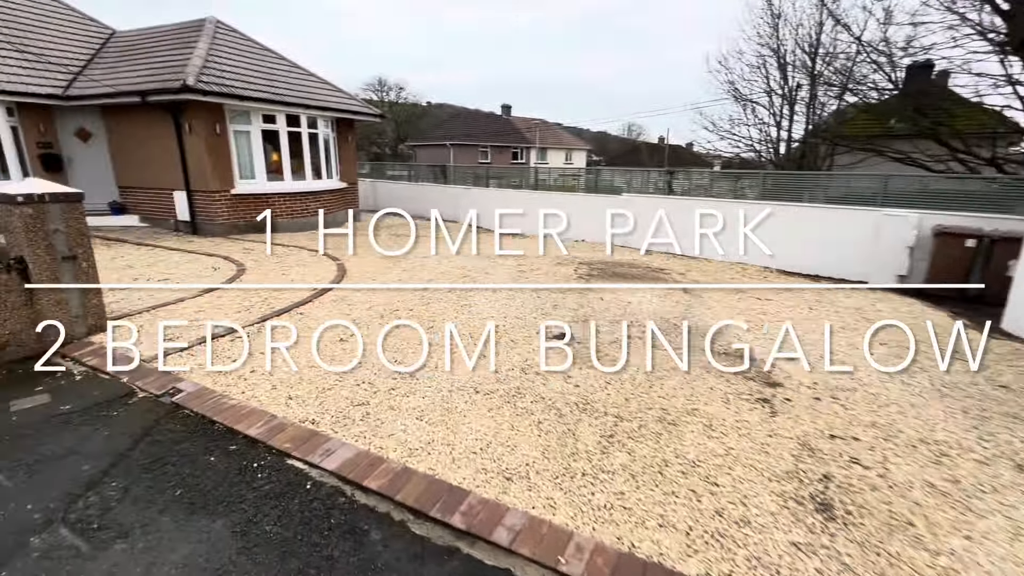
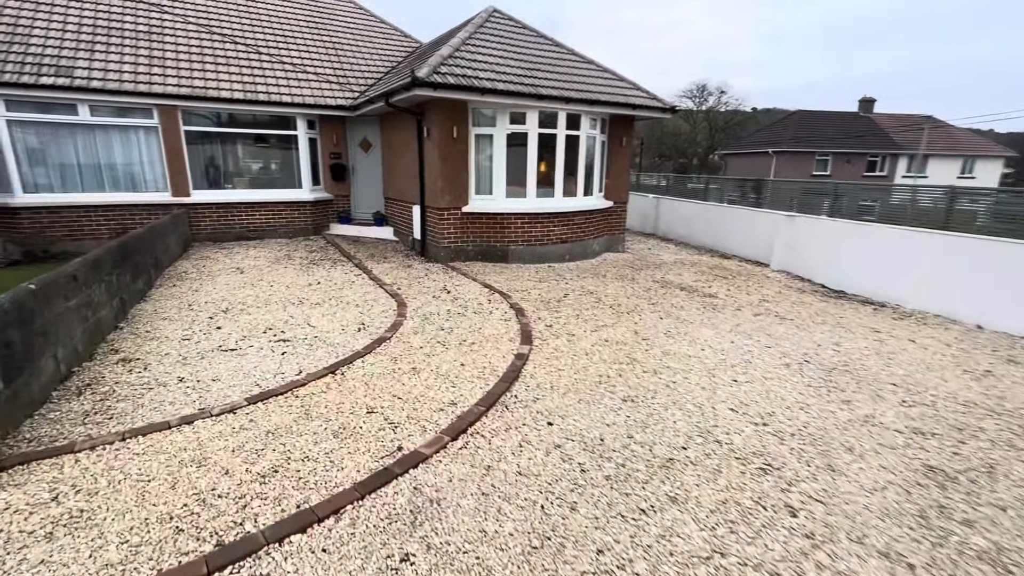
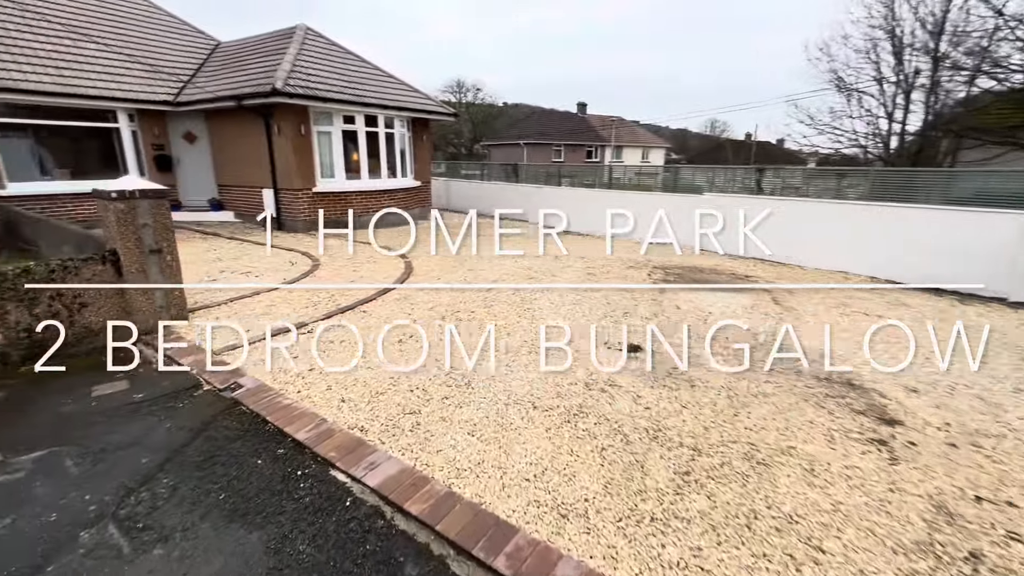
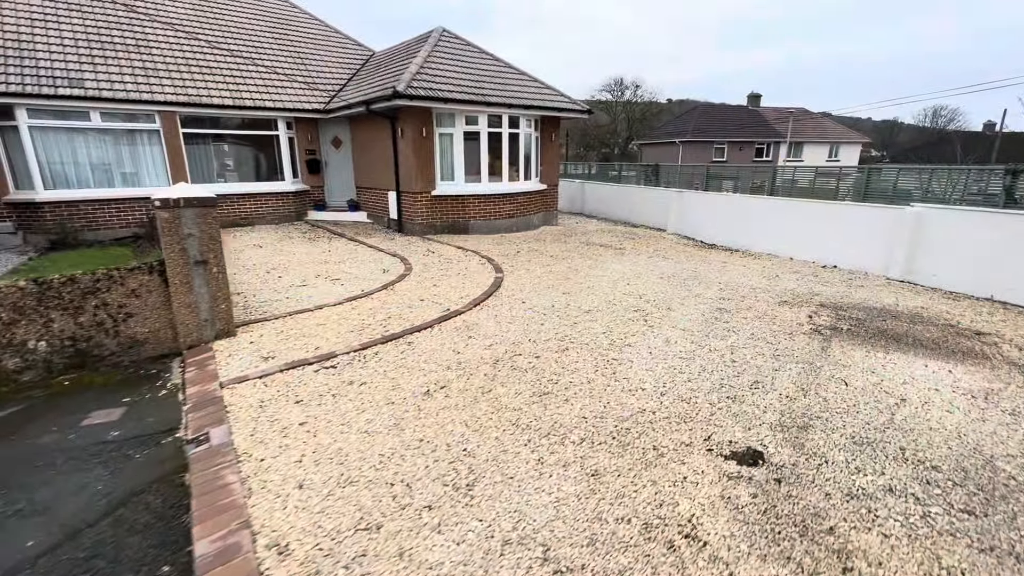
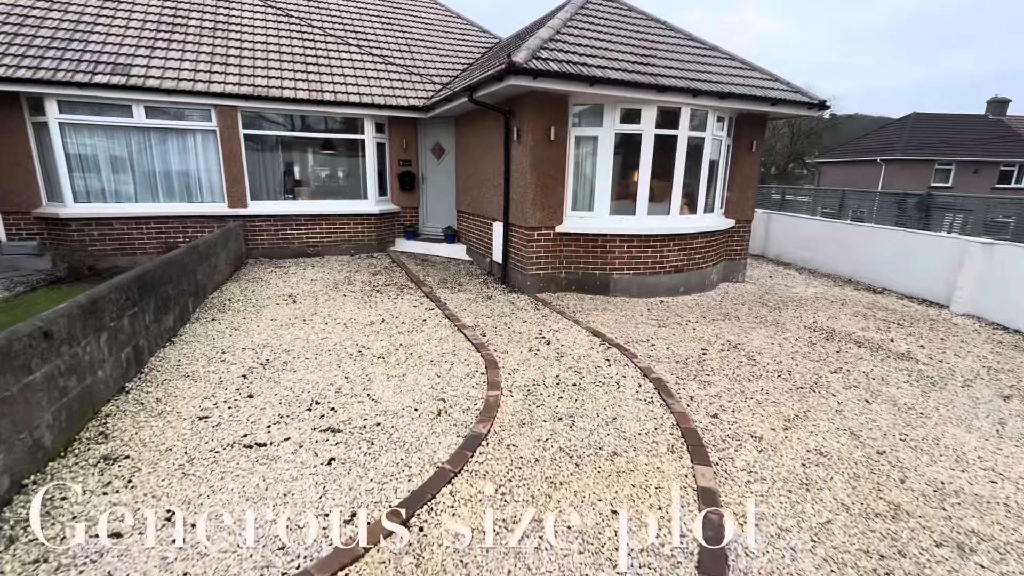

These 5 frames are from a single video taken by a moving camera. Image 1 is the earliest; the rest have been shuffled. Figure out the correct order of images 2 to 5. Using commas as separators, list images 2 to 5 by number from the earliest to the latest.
3, 4, 2, 5
